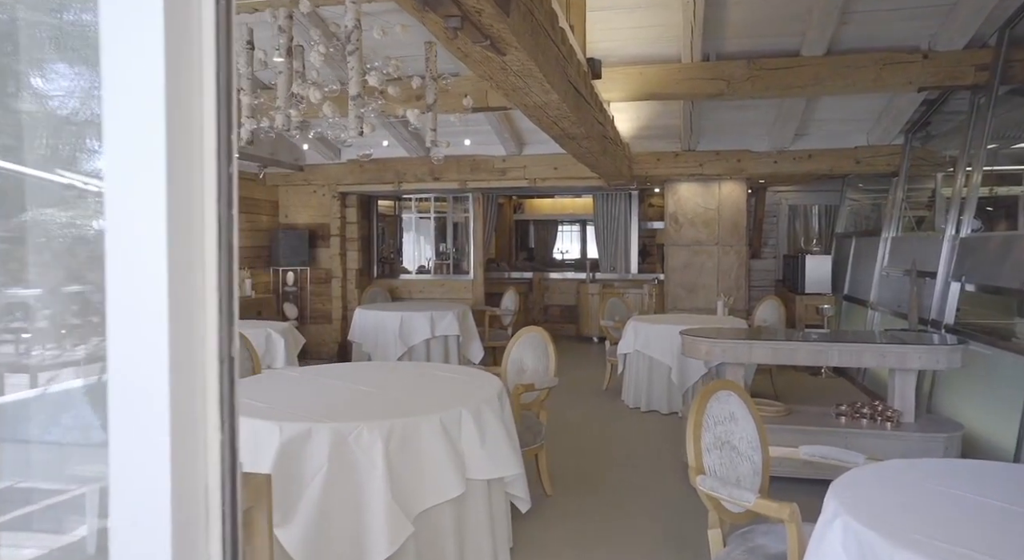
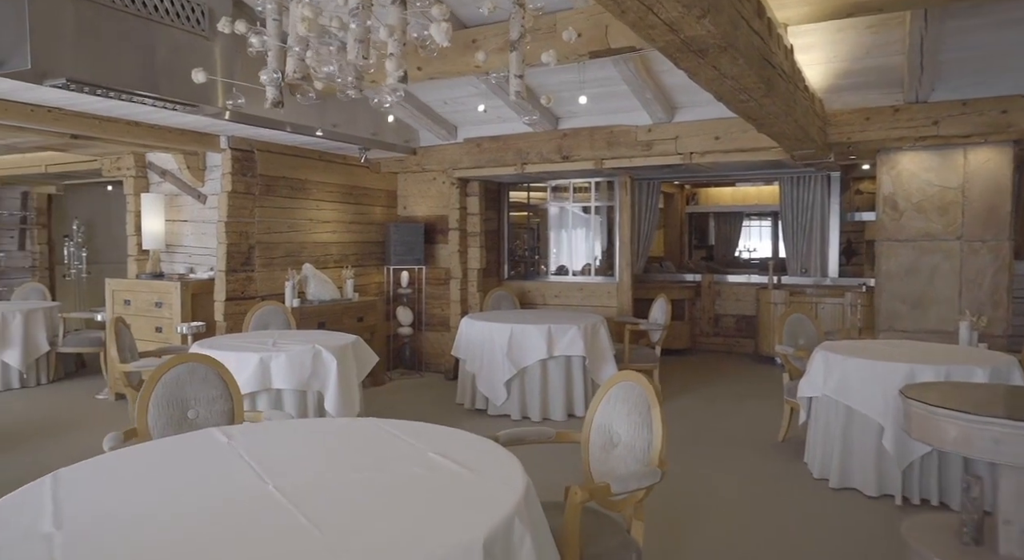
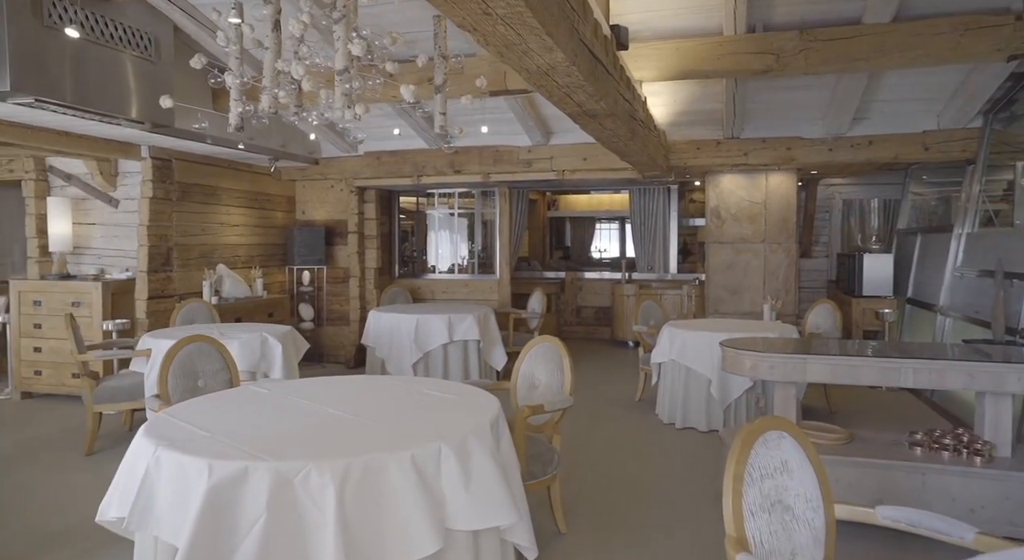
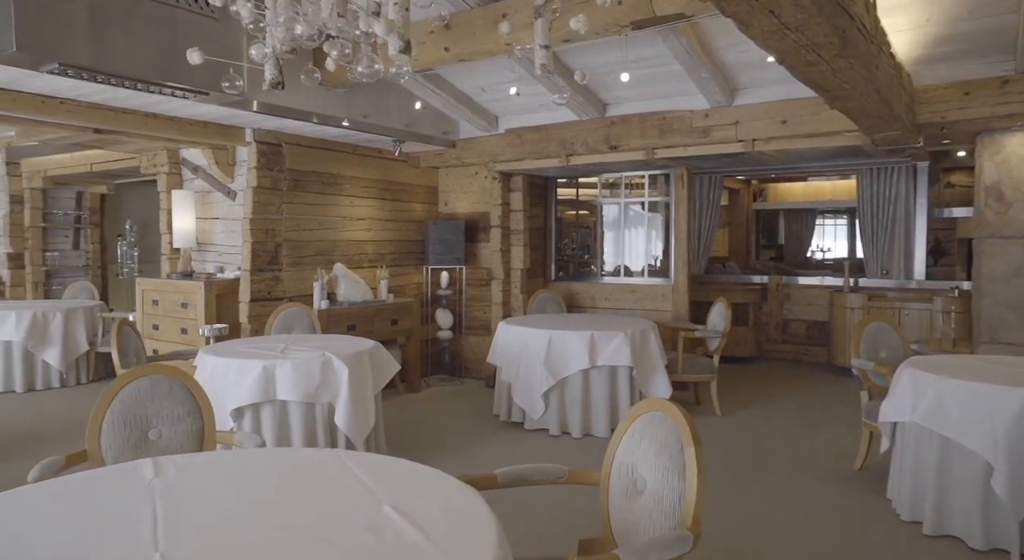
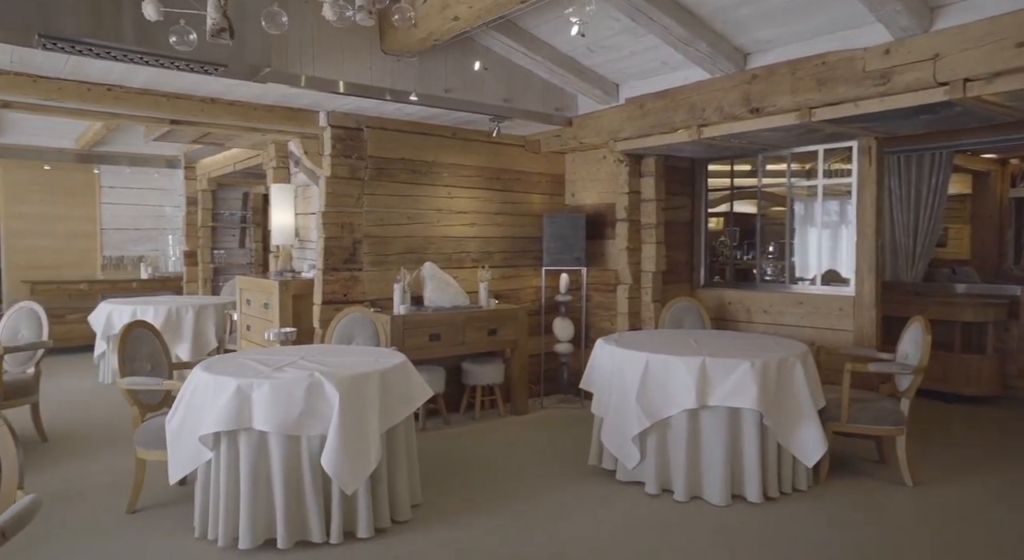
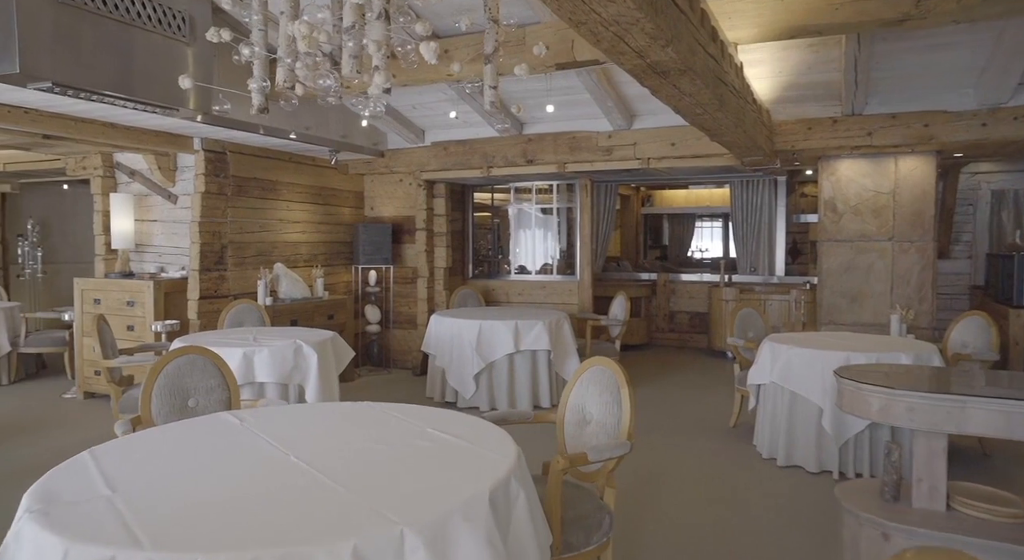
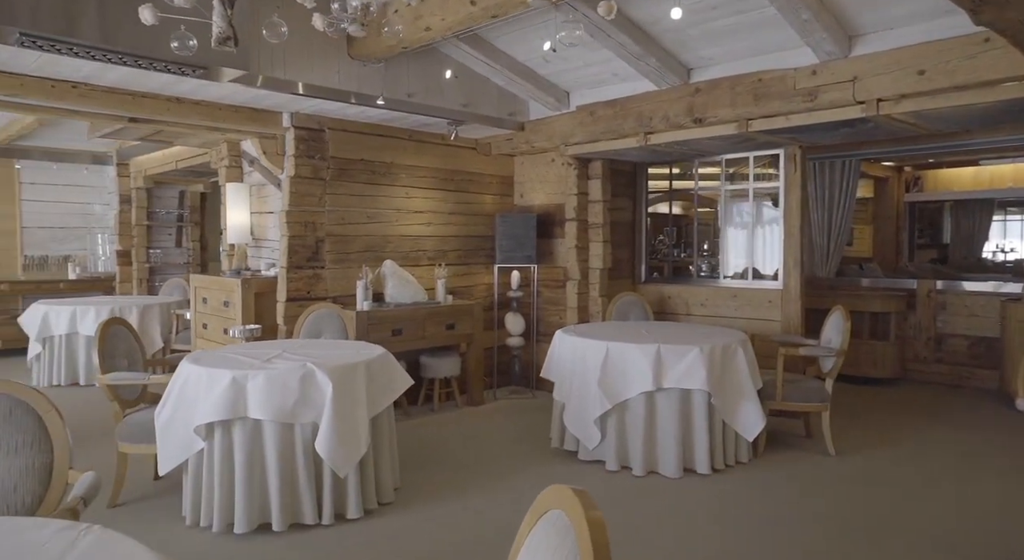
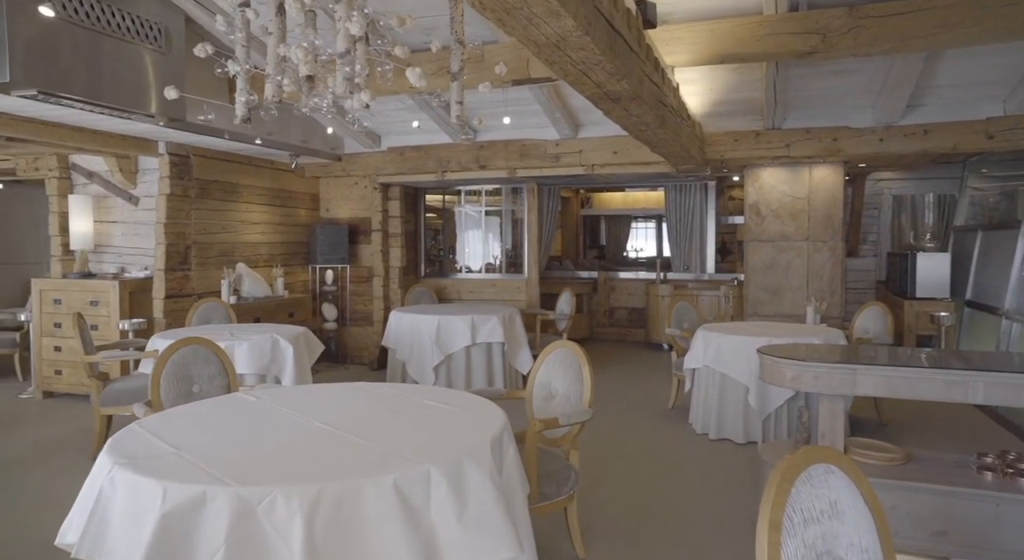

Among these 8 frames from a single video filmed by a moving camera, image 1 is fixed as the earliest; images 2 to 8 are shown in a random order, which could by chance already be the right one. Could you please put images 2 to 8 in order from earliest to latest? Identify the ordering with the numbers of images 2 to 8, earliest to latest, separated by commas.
3, 8, 6, 2, 4, 7, 5
